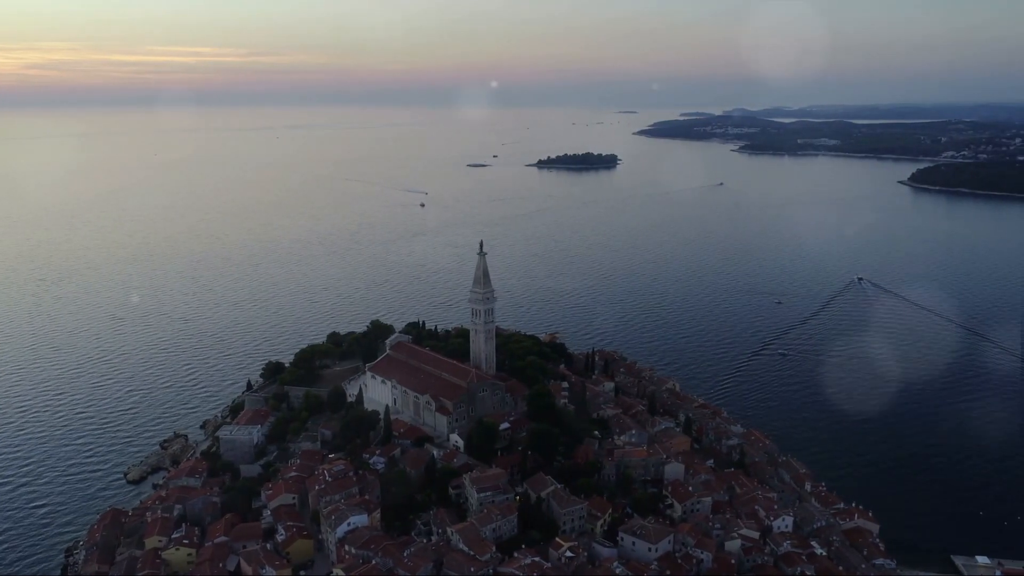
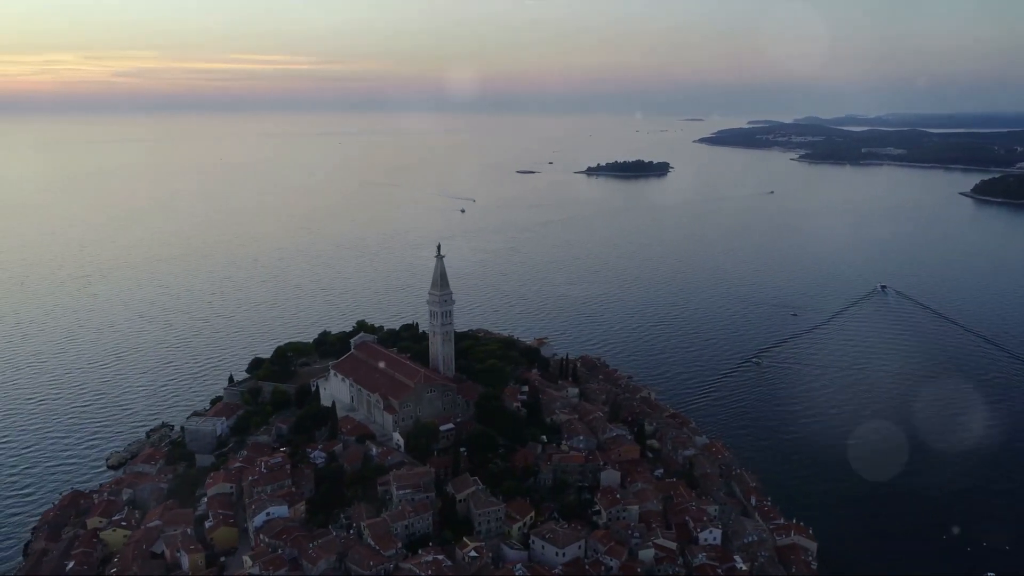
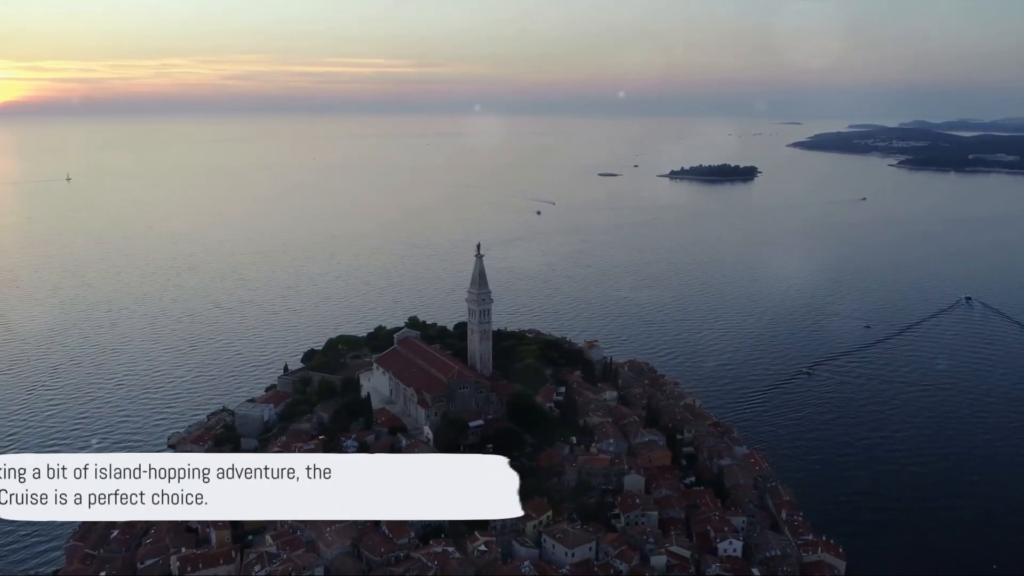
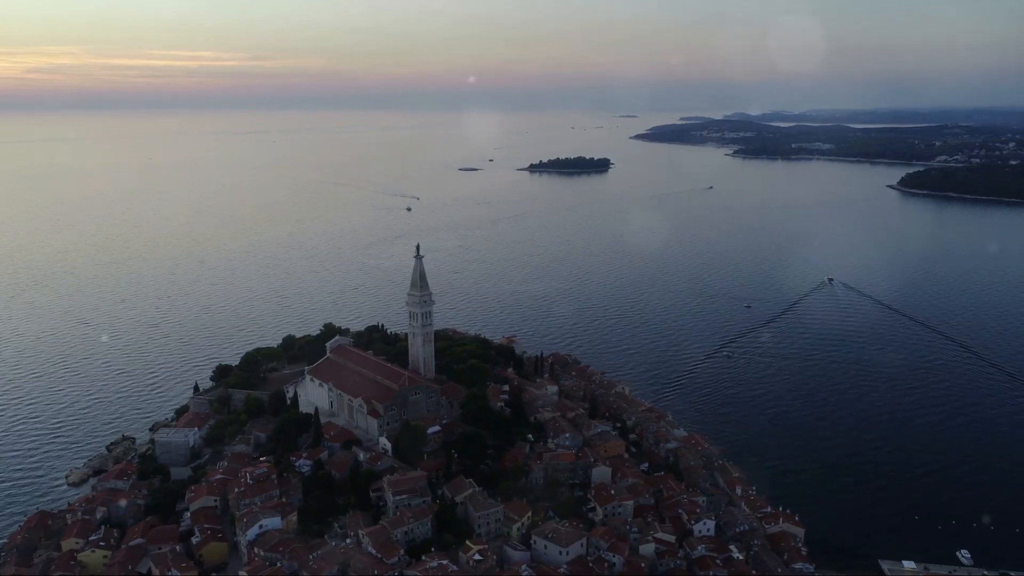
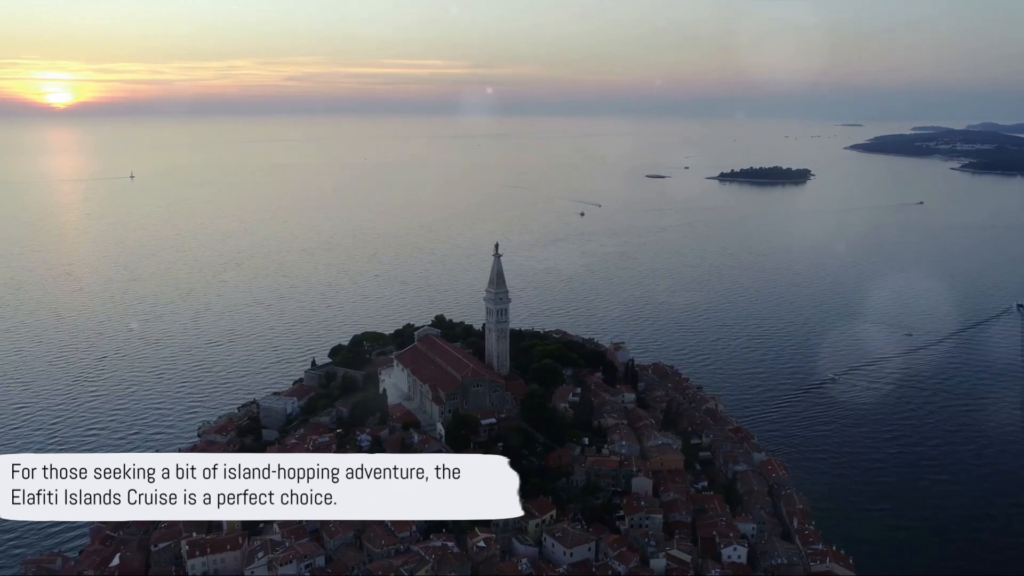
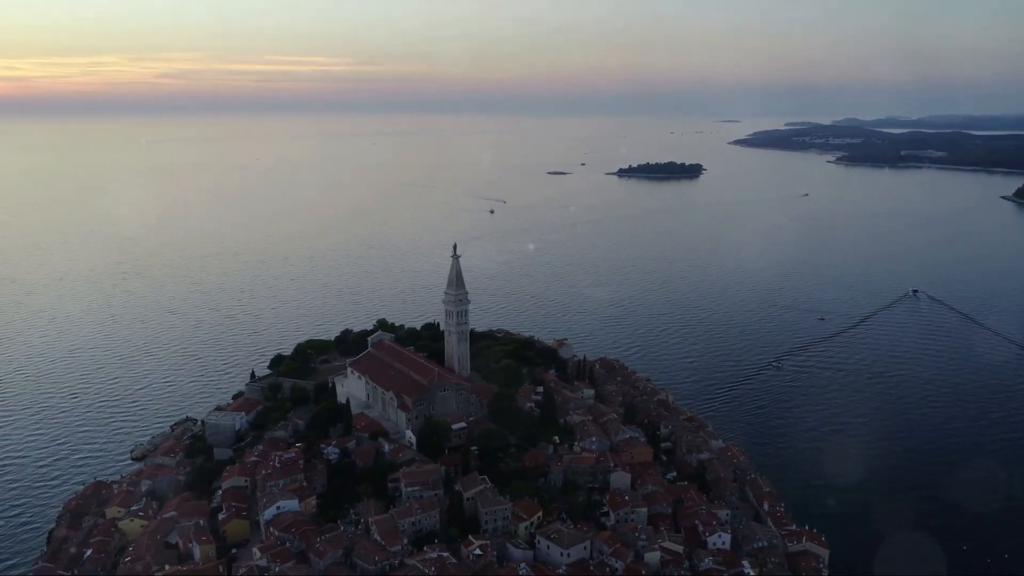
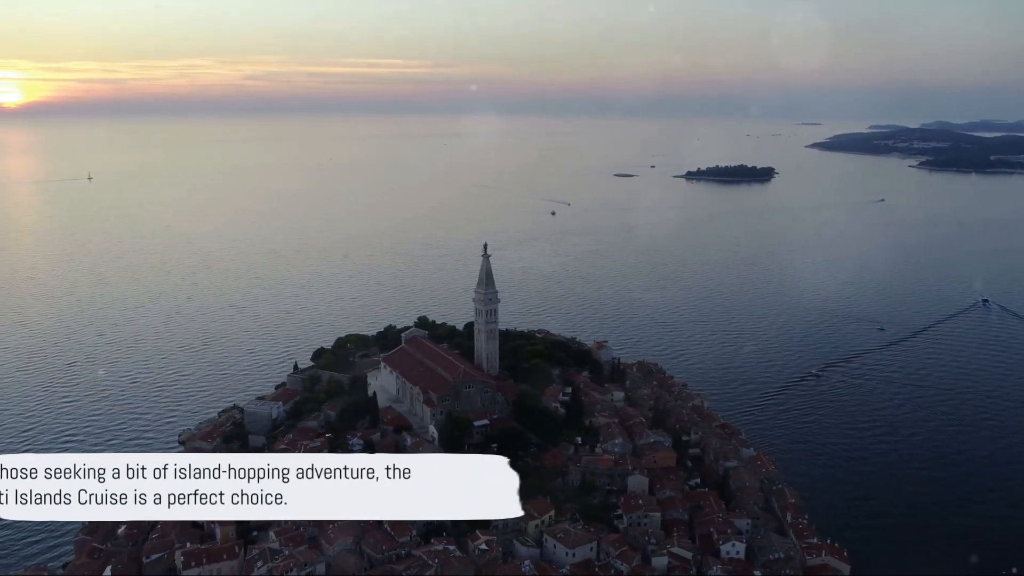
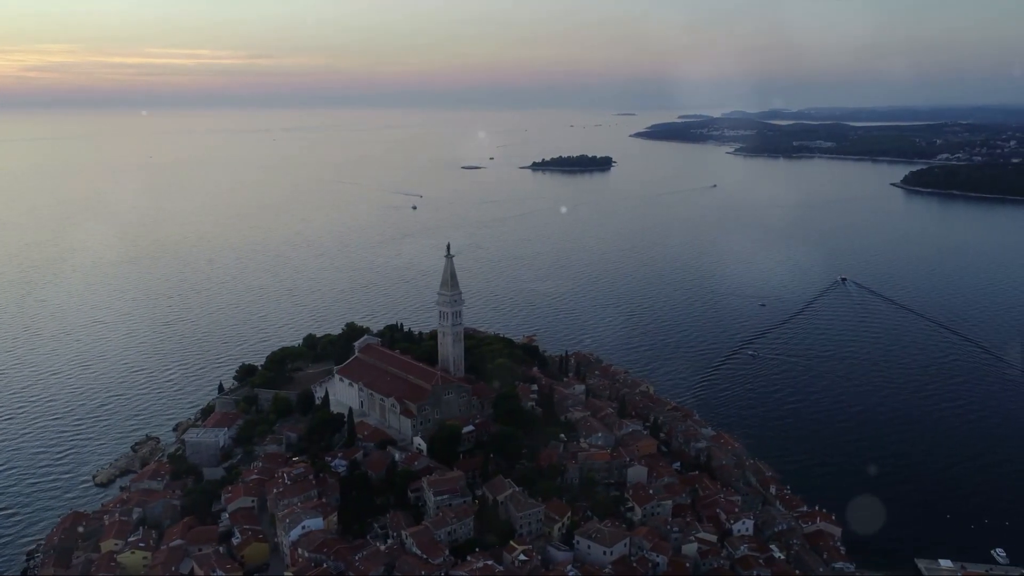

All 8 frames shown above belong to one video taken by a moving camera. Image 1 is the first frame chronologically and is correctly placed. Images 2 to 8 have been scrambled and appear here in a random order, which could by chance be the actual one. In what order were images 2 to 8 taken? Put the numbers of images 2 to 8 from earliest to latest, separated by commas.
8, 4, 2, 6, 3, 7, 5
